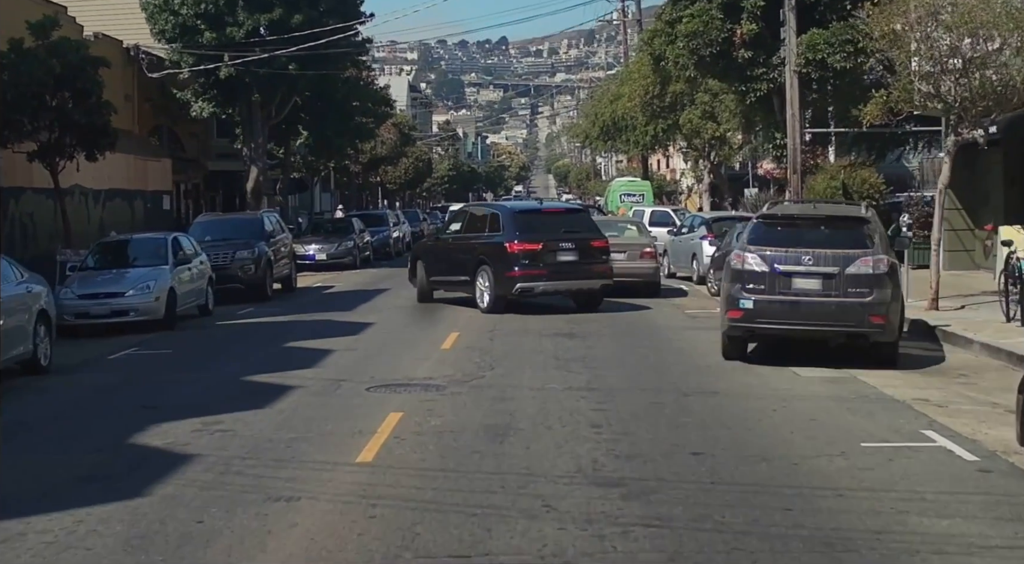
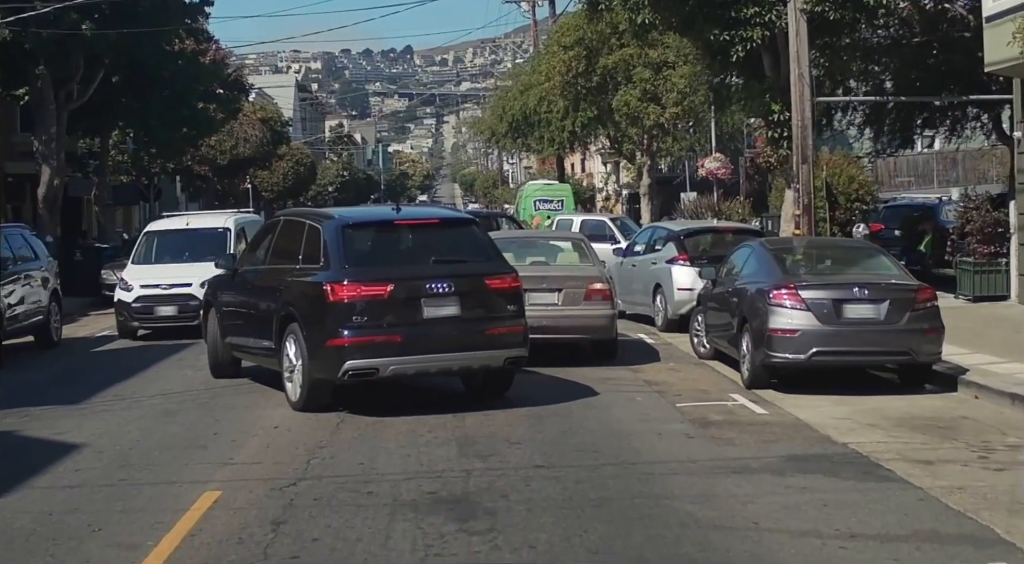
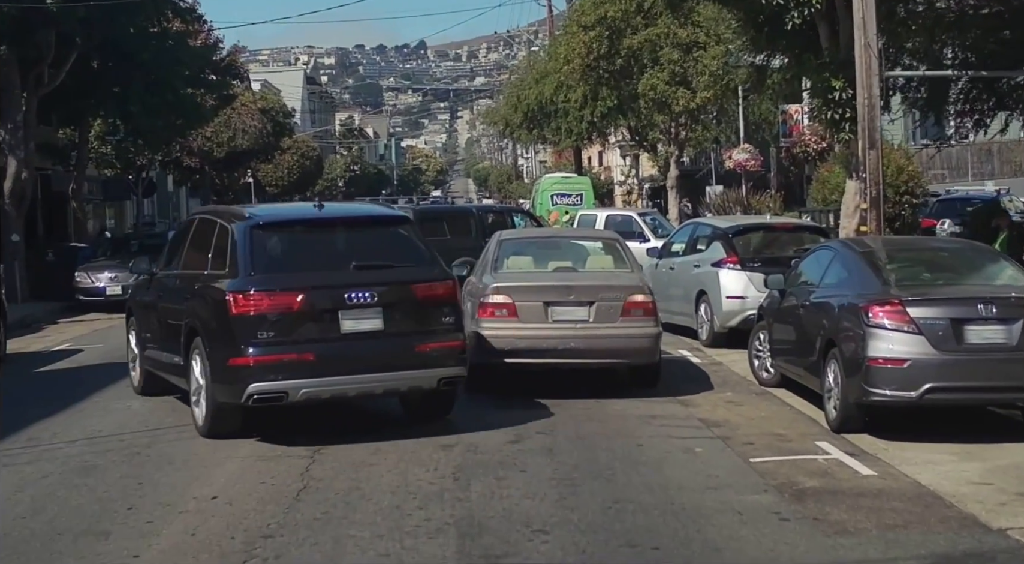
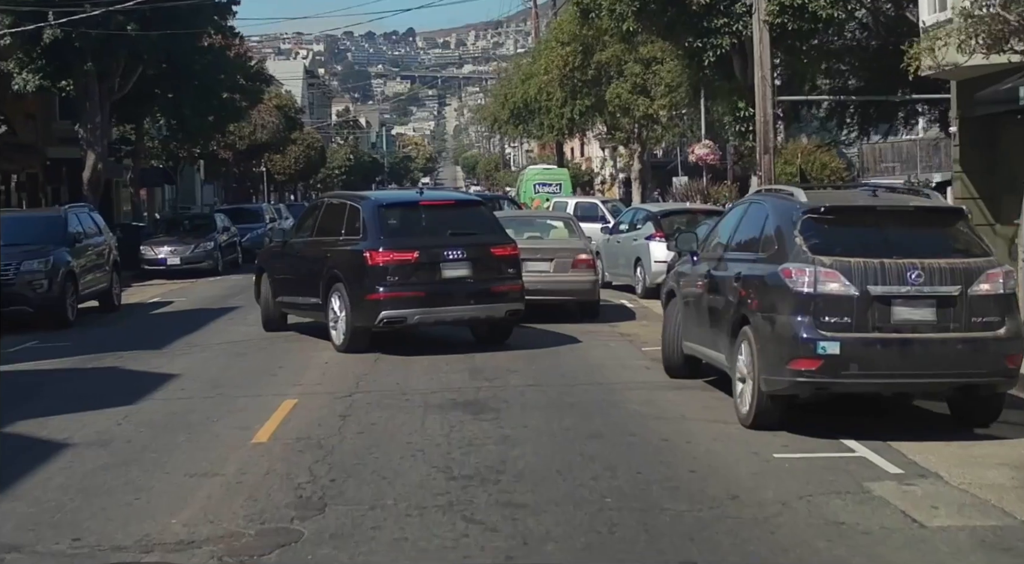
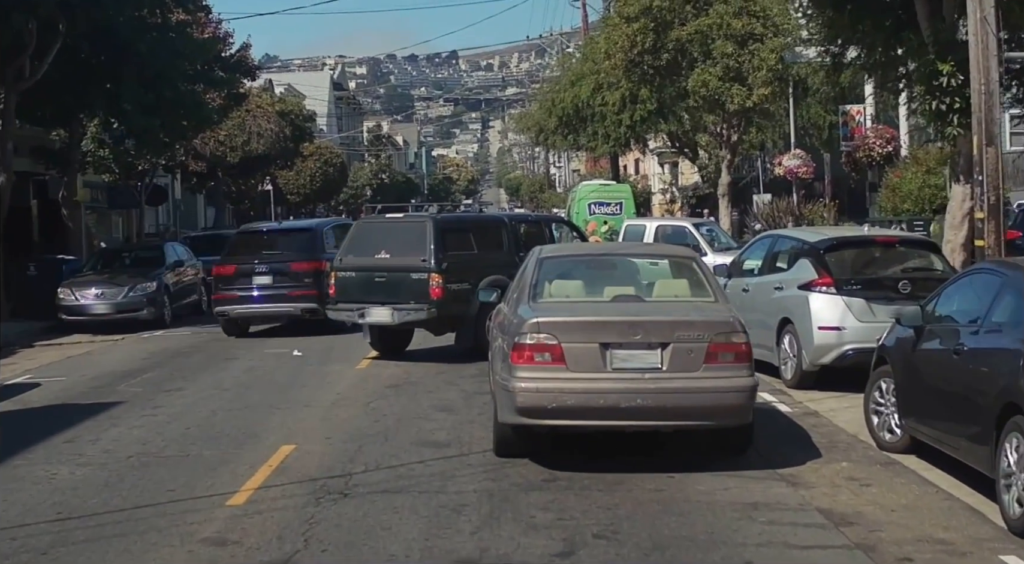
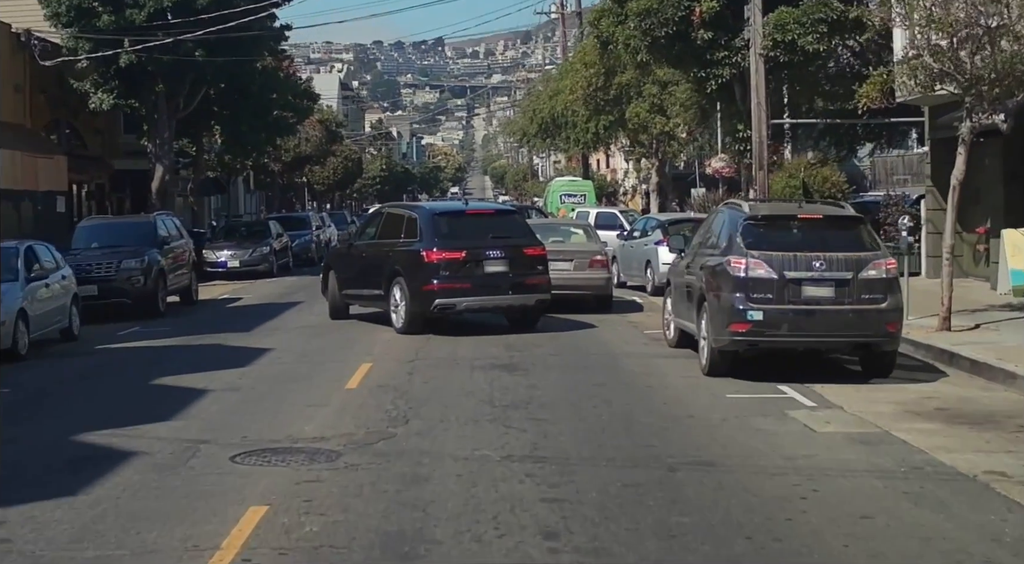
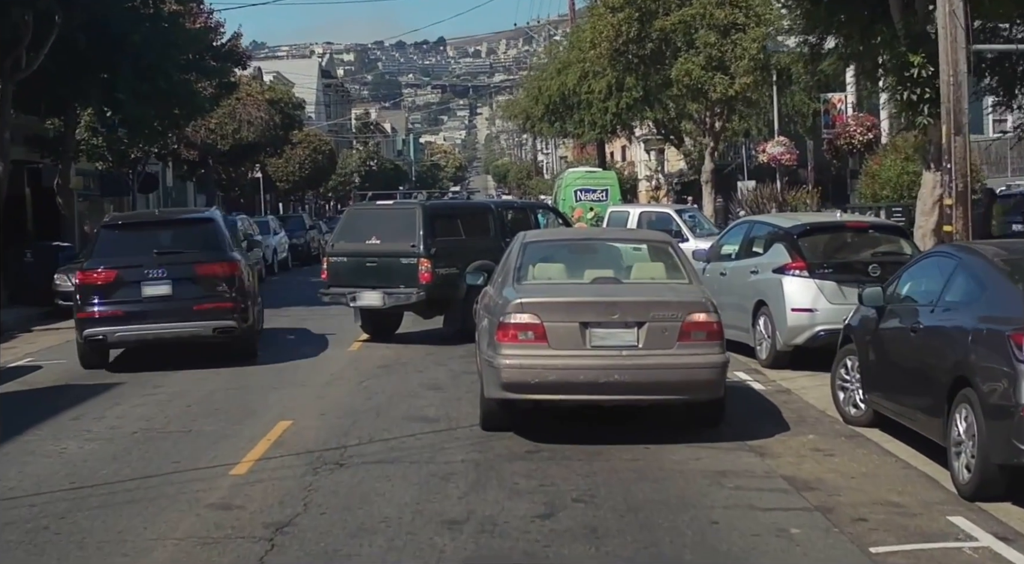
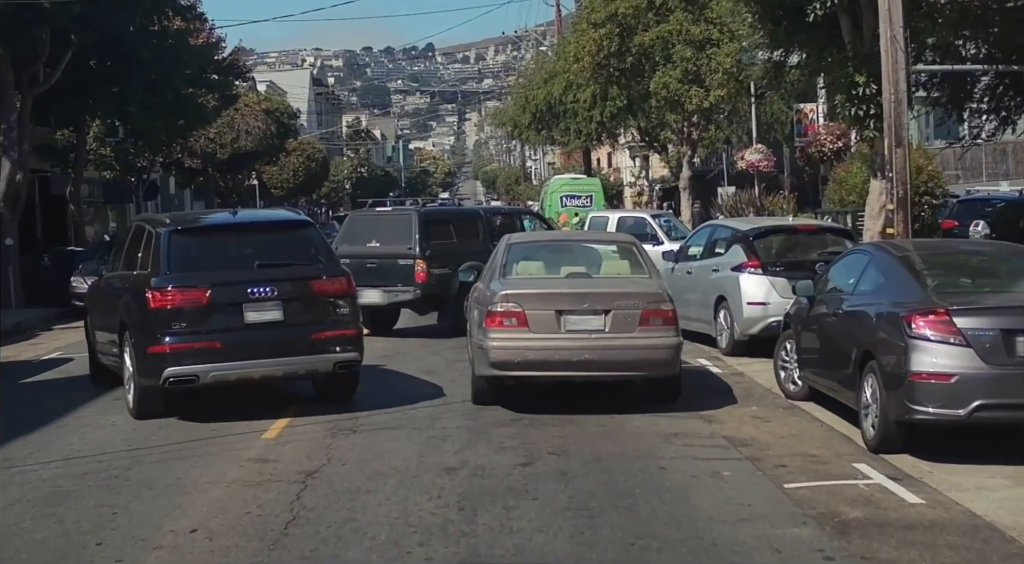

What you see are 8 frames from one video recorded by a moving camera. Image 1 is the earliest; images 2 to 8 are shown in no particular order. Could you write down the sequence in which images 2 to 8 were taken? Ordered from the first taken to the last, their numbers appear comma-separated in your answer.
6, 4, 2, 3, 8, 7, 5
